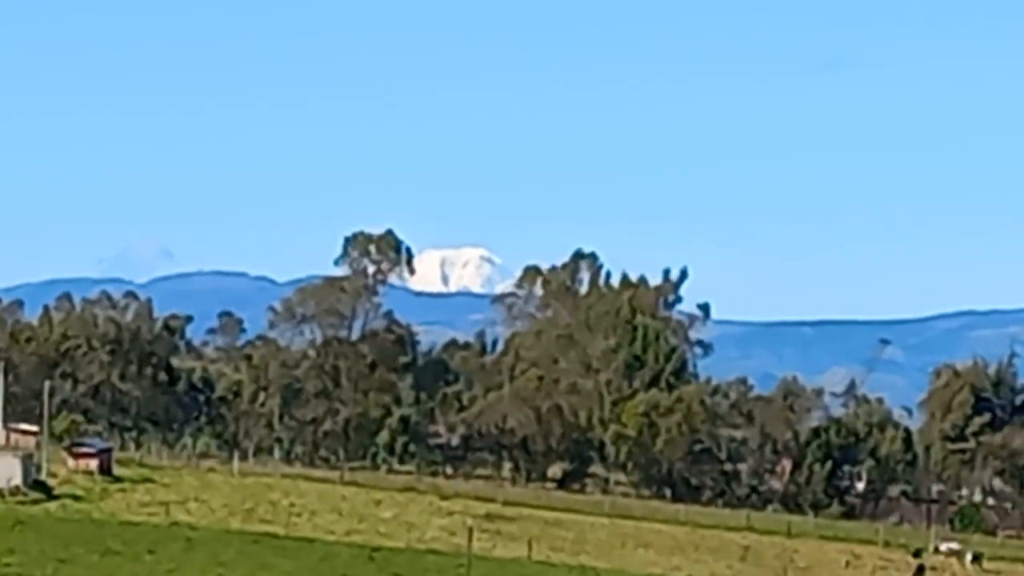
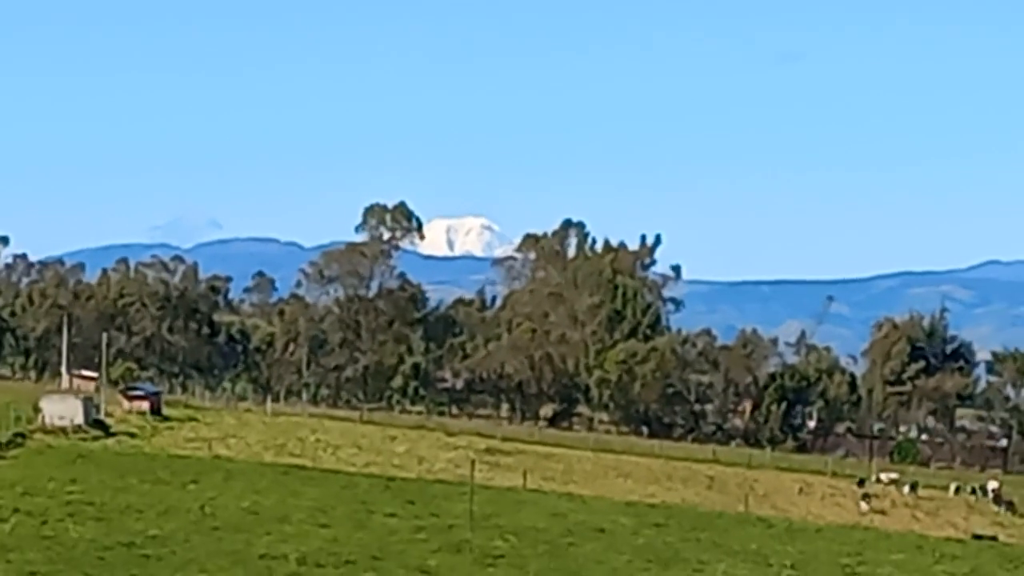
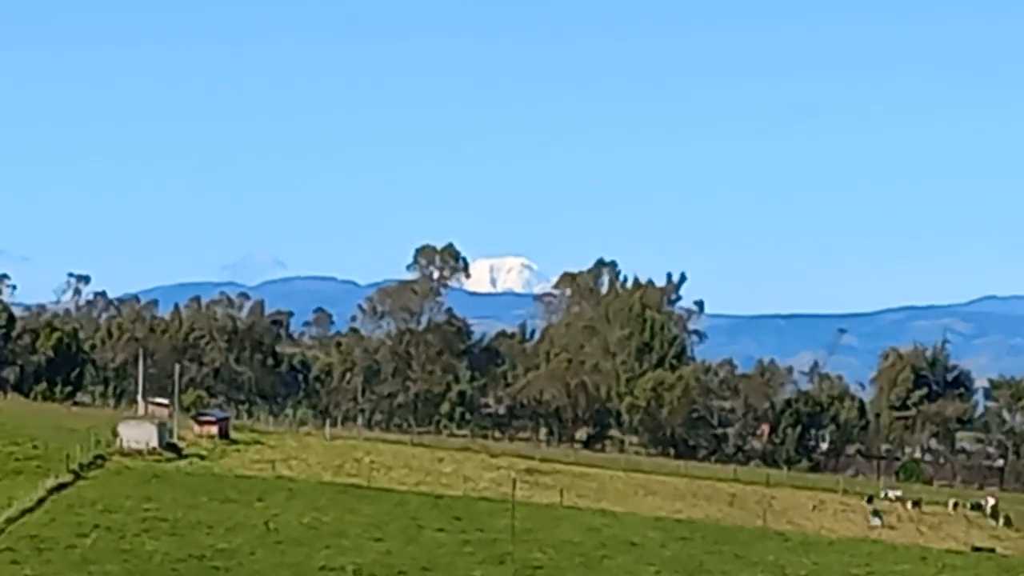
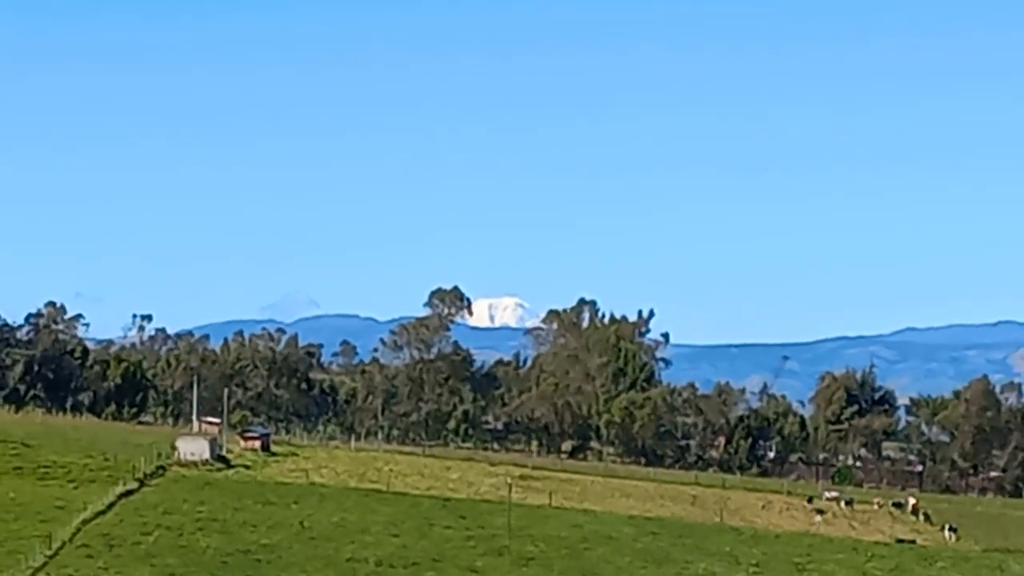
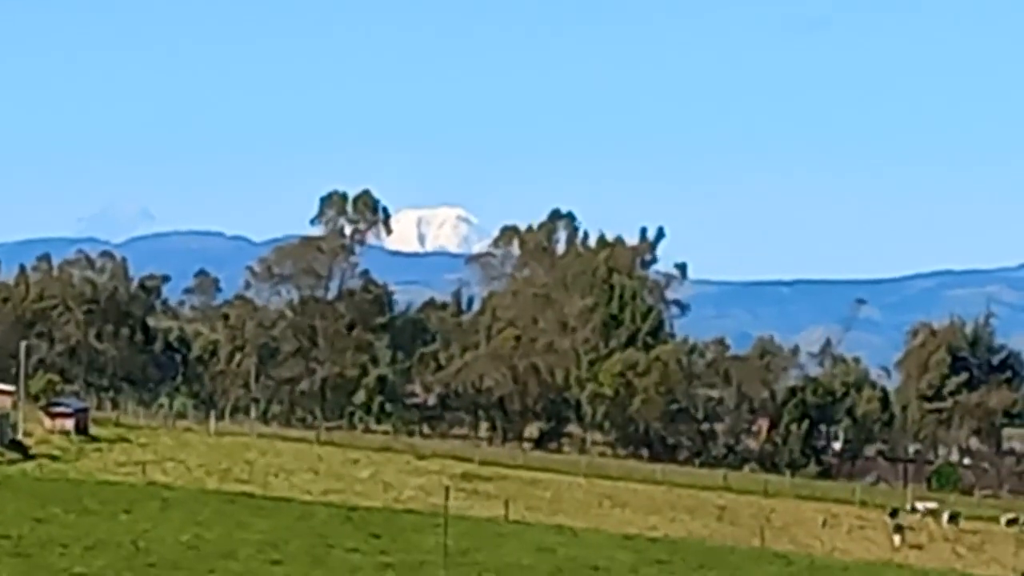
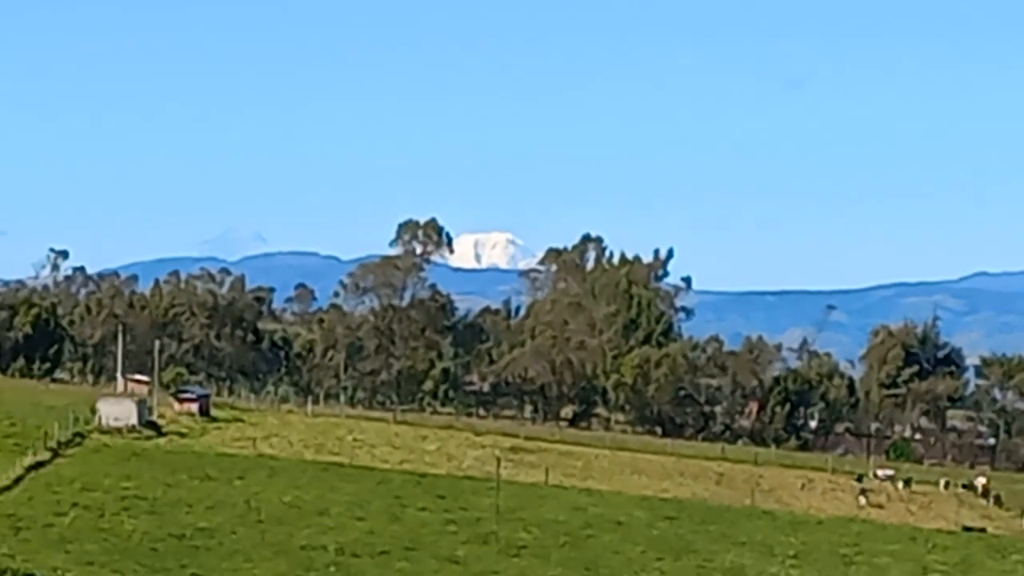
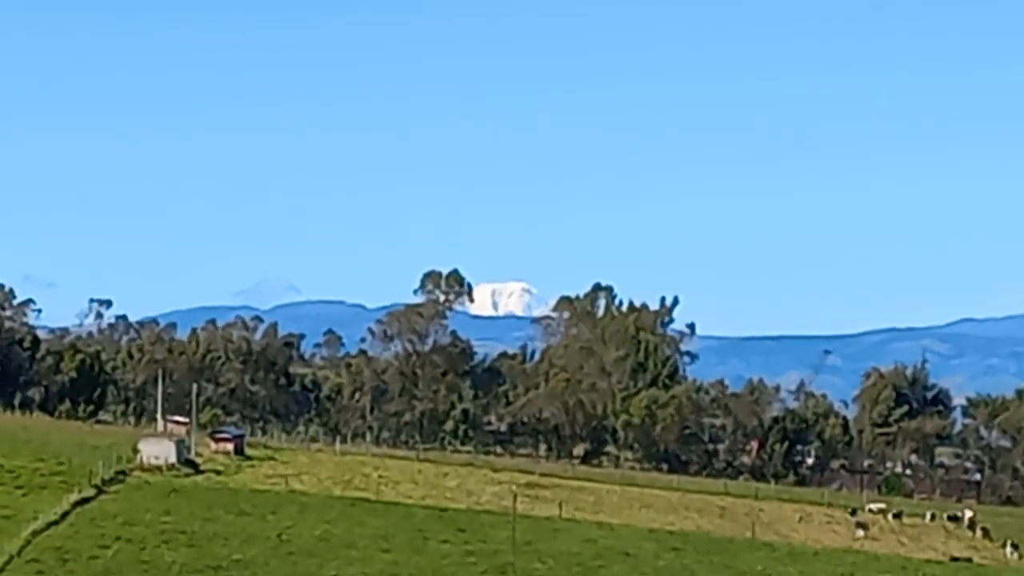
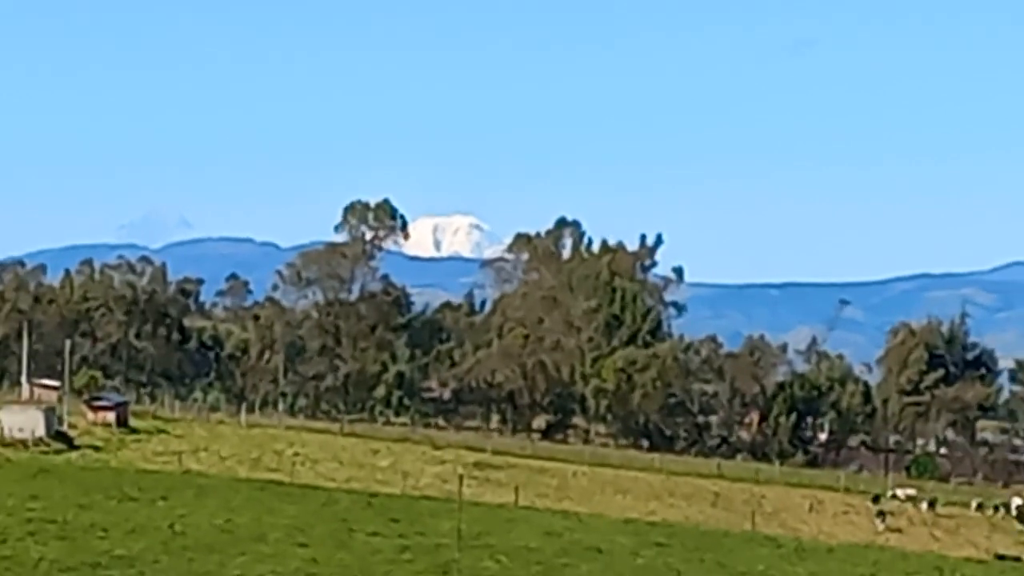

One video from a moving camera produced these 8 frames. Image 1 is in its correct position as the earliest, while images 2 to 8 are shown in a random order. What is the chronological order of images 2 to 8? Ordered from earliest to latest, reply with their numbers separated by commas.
5, 8, 2, 6, 3, 7, 4
